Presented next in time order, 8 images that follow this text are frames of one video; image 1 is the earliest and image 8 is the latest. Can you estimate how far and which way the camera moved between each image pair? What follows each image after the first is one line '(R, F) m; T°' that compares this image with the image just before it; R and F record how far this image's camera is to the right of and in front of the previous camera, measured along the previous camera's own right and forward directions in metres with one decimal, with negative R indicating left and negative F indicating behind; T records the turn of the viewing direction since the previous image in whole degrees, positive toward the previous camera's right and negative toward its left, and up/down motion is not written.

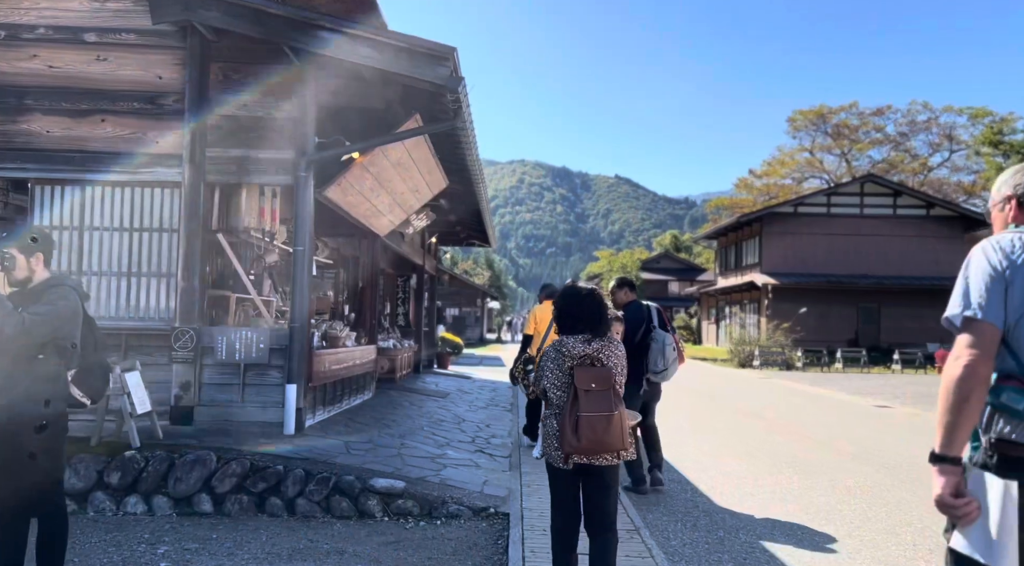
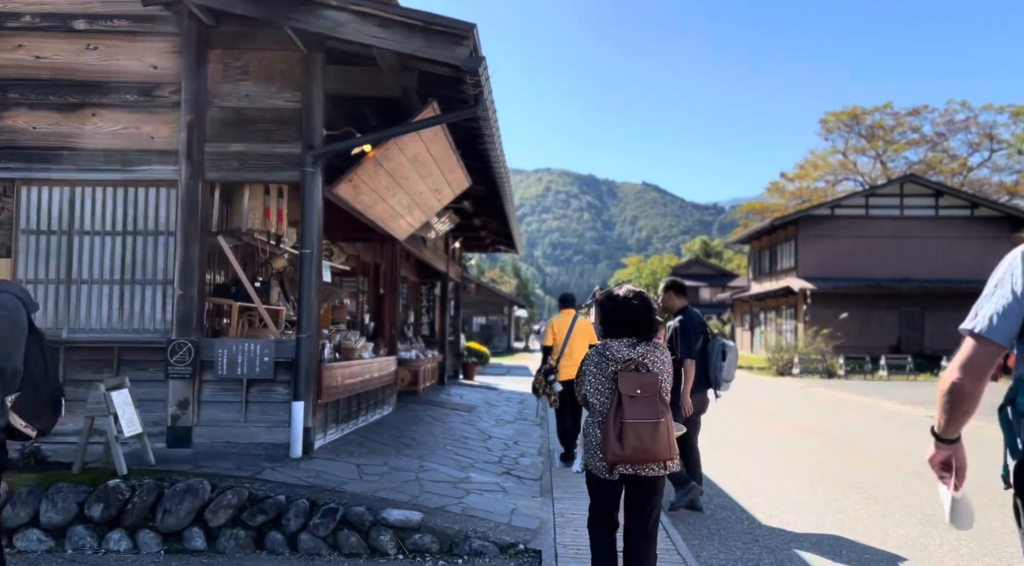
(0.0, +0.7) m; -2°
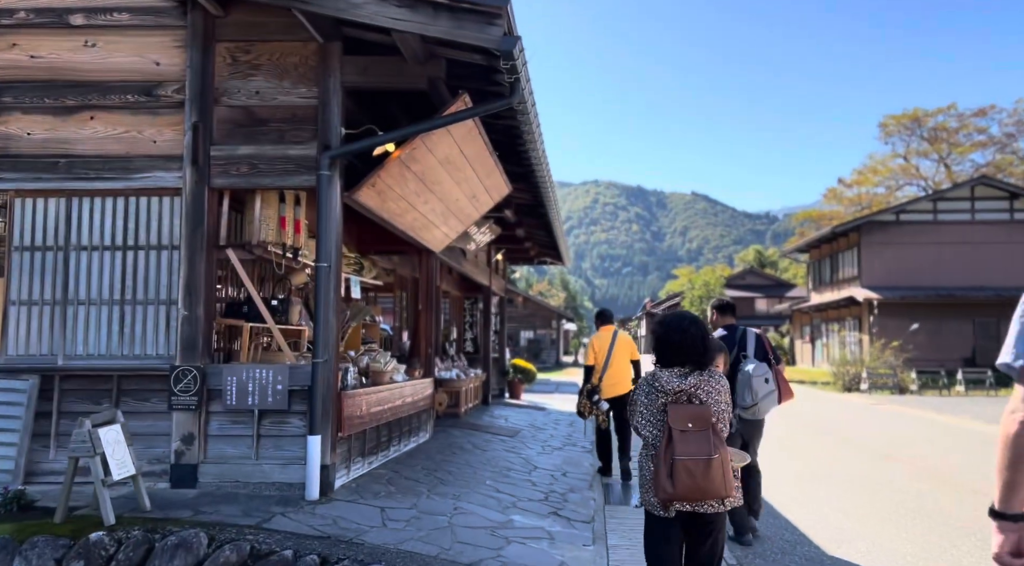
(0.0, +0.8) m; -4°
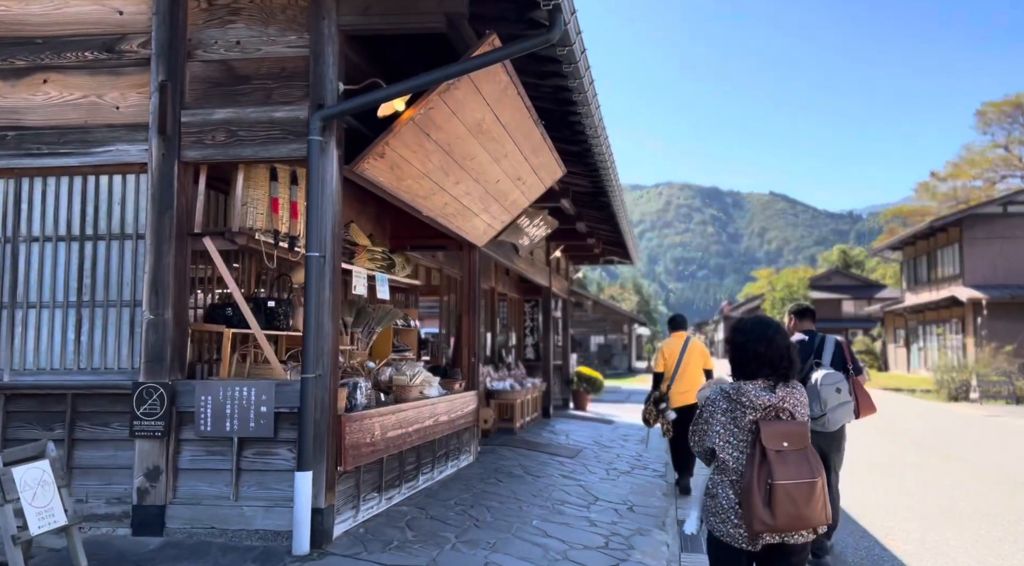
(+0.2, +1.3) m; -6°
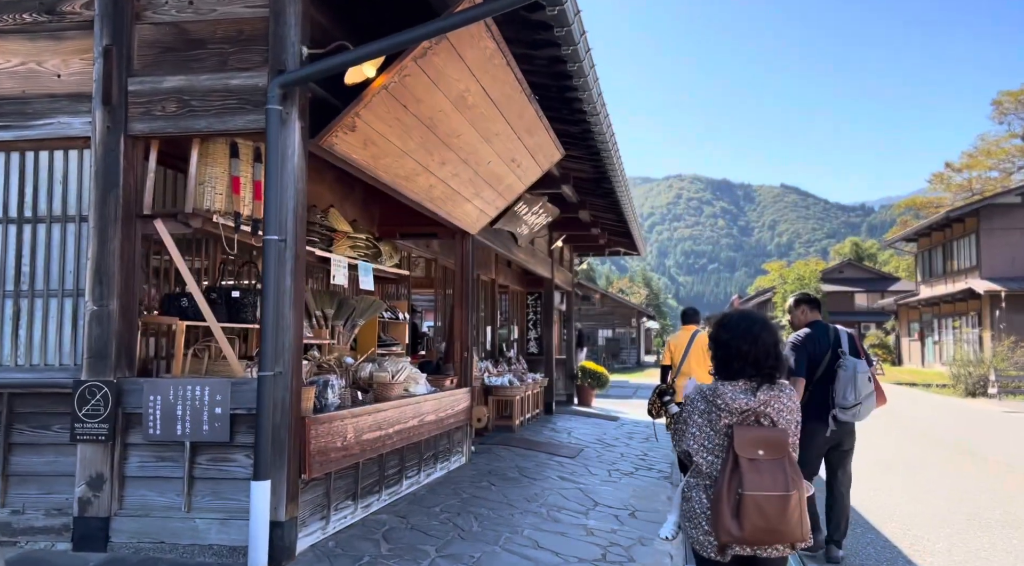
(+0.1, +0.5) m; -1°
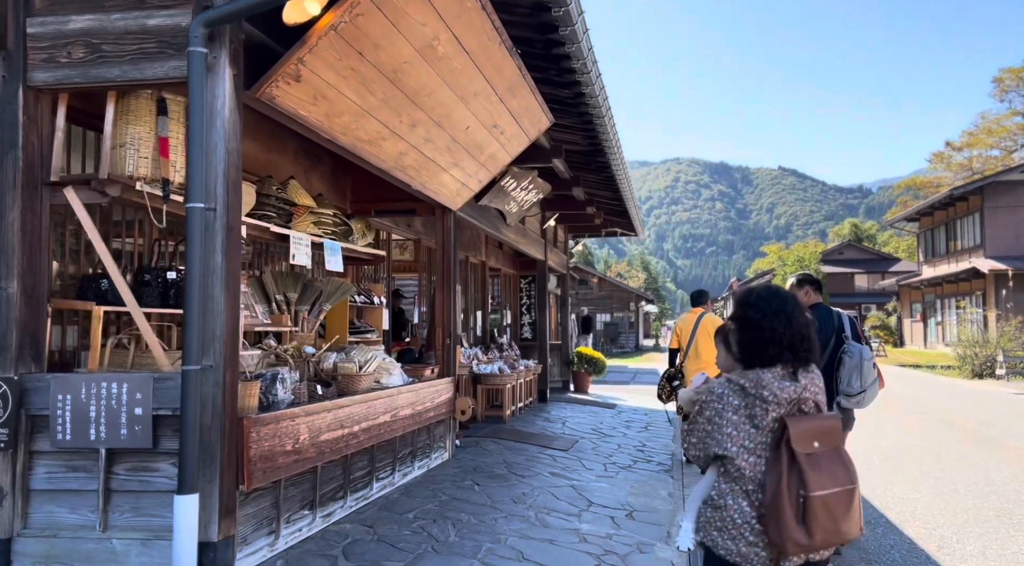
(+0.1, +0.6) m; 0°
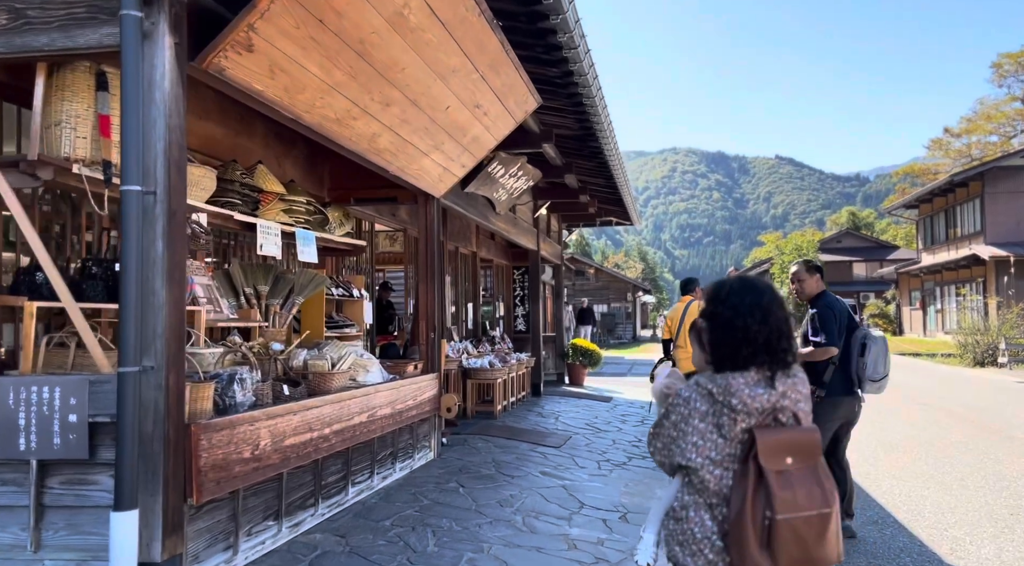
(+0.1, +0.3) m; 0°
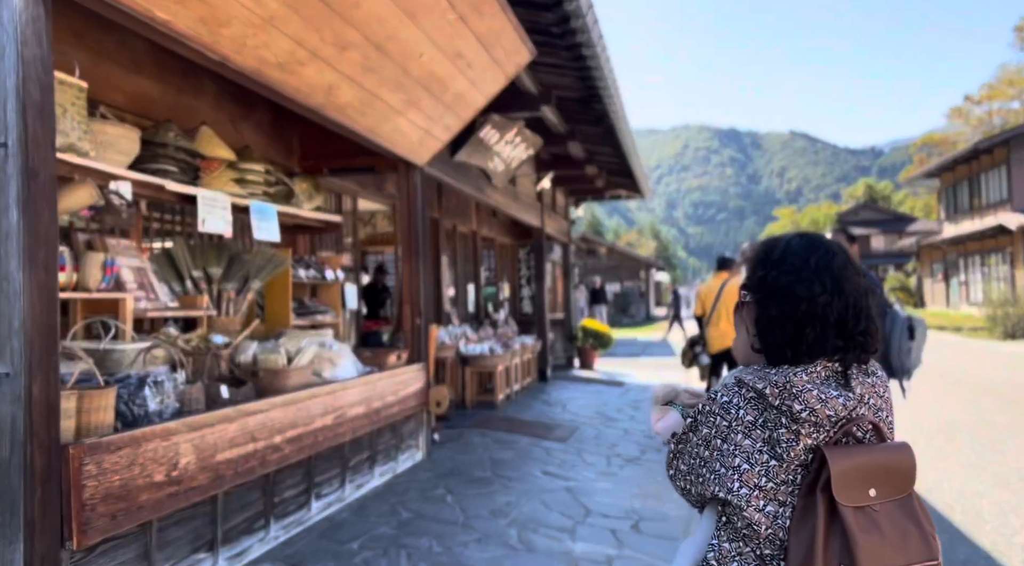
(+0.1, +0.7) m; -1°
